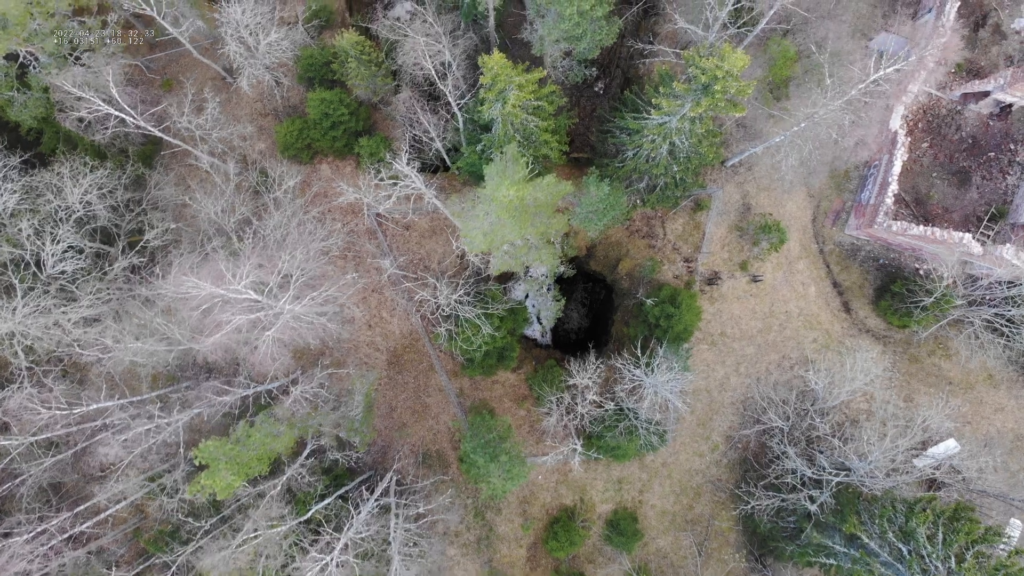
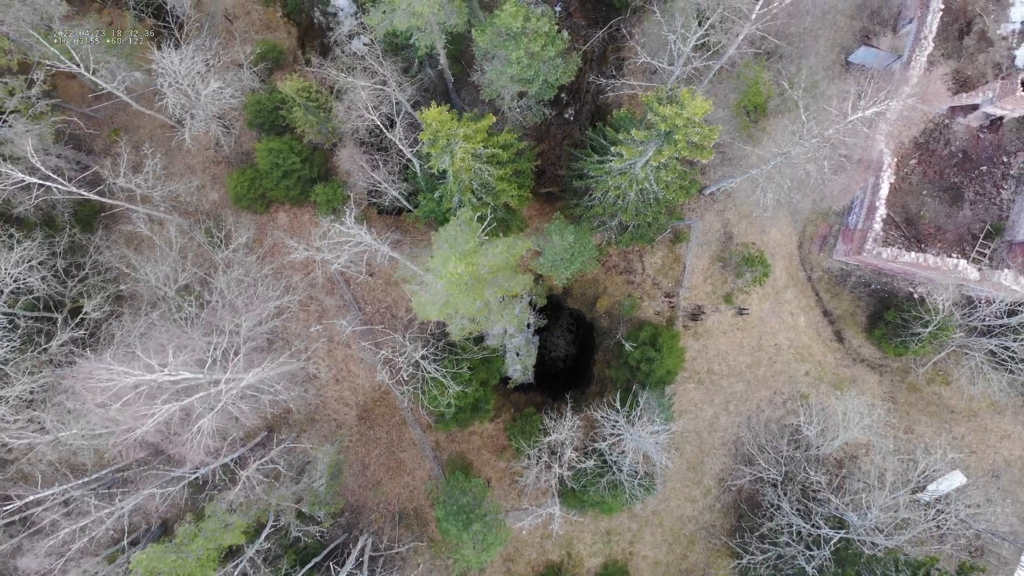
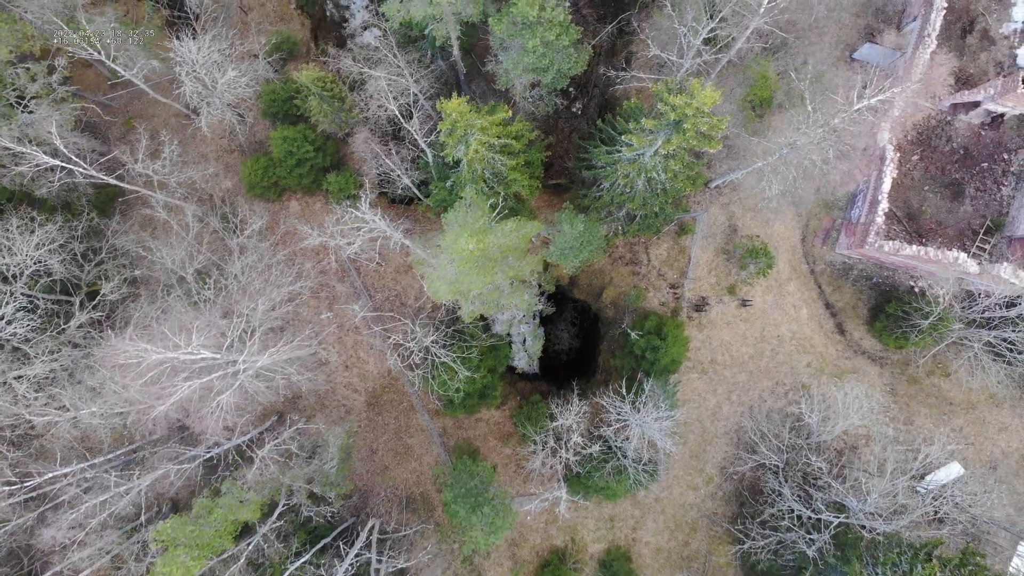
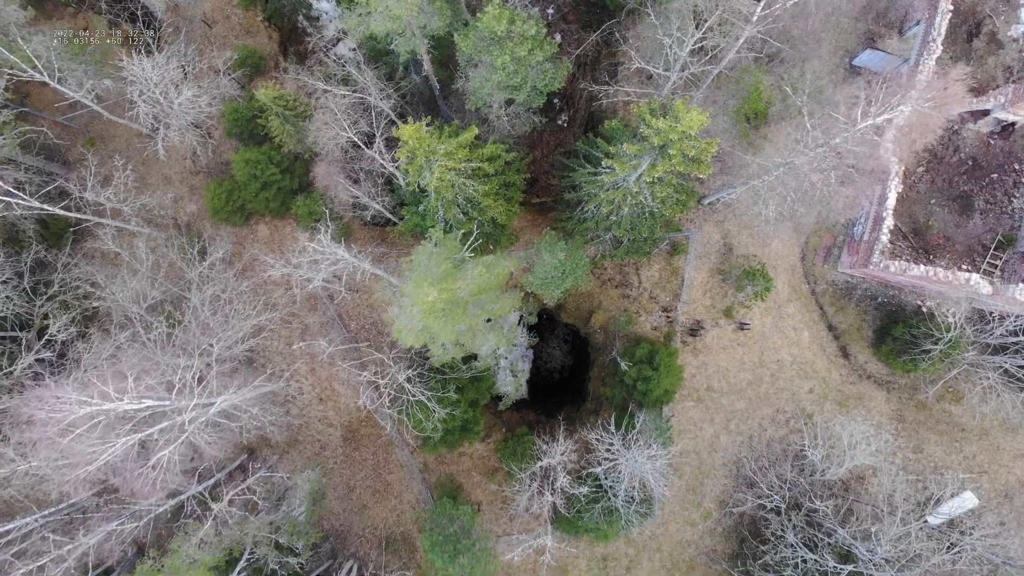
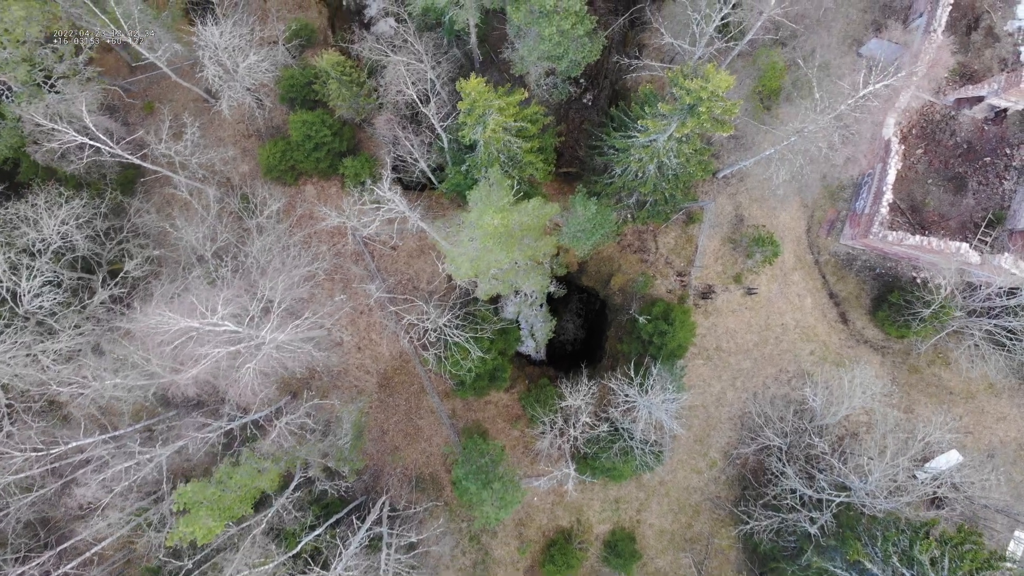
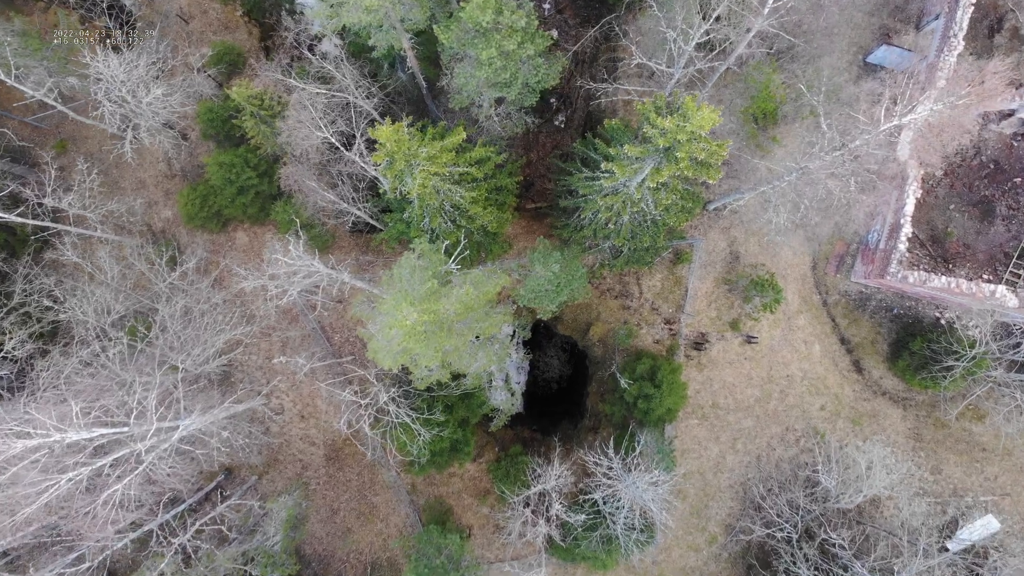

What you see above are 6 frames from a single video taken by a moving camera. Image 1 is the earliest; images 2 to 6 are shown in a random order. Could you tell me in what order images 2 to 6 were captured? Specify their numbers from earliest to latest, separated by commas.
5, 3, 2, 4, 6
